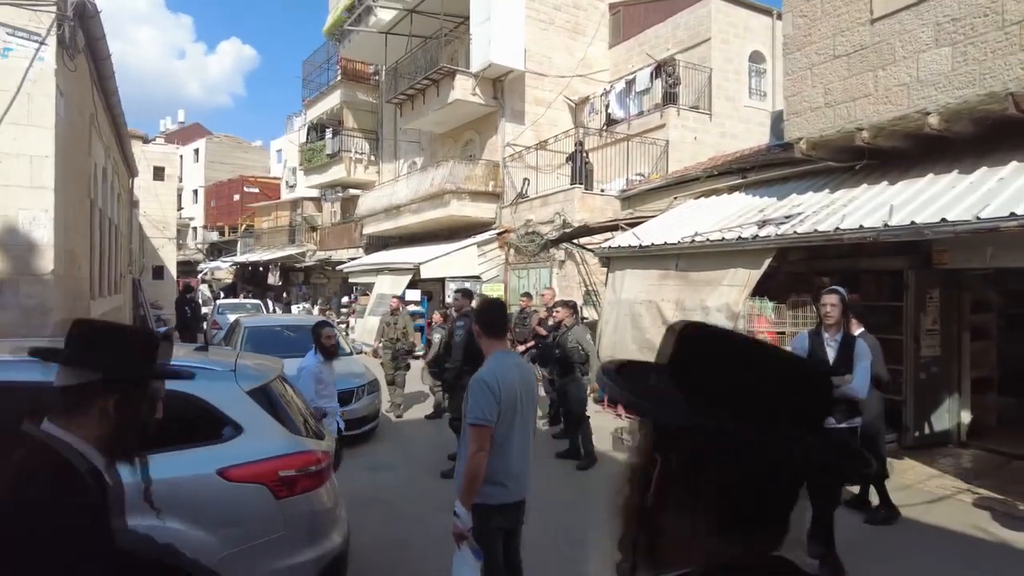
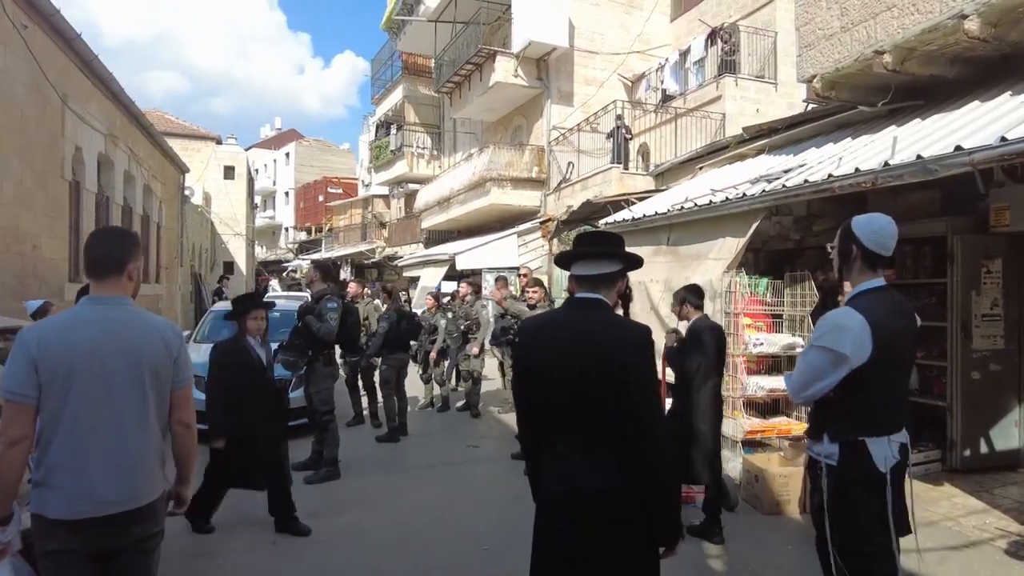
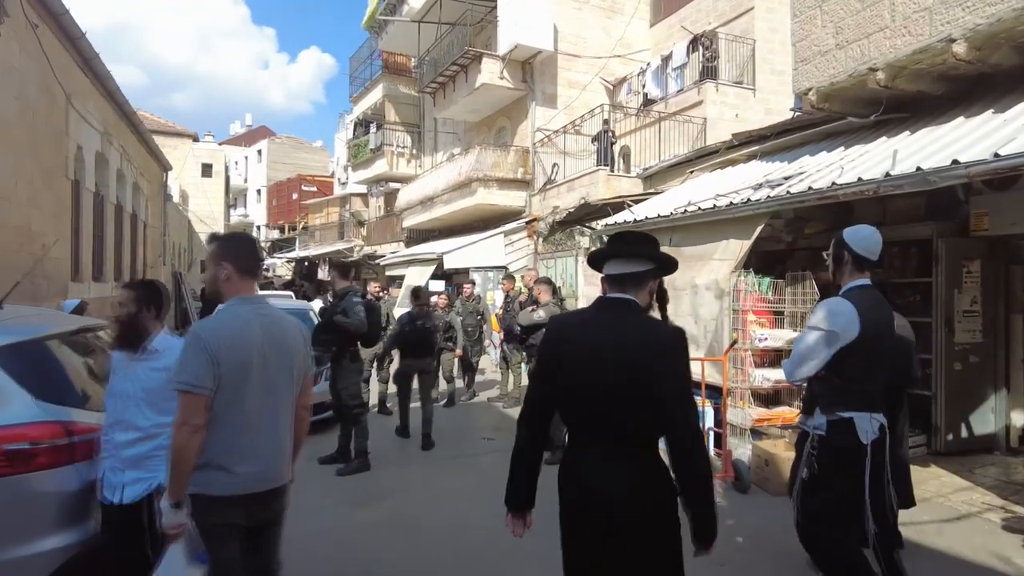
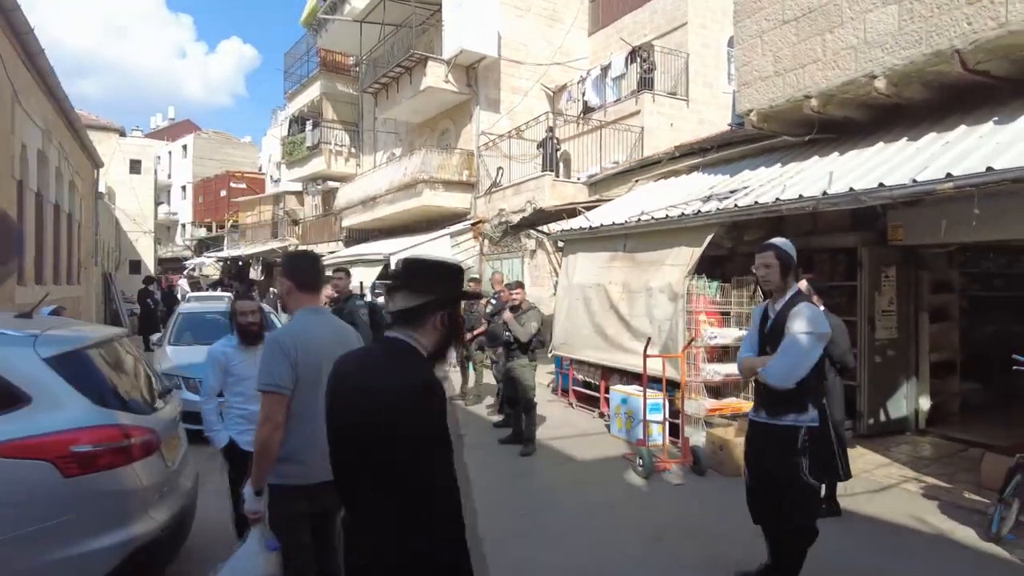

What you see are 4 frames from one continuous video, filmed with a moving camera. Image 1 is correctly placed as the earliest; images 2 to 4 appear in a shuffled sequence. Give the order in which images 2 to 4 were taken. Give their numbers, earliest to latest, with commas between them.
4, 3, 2
